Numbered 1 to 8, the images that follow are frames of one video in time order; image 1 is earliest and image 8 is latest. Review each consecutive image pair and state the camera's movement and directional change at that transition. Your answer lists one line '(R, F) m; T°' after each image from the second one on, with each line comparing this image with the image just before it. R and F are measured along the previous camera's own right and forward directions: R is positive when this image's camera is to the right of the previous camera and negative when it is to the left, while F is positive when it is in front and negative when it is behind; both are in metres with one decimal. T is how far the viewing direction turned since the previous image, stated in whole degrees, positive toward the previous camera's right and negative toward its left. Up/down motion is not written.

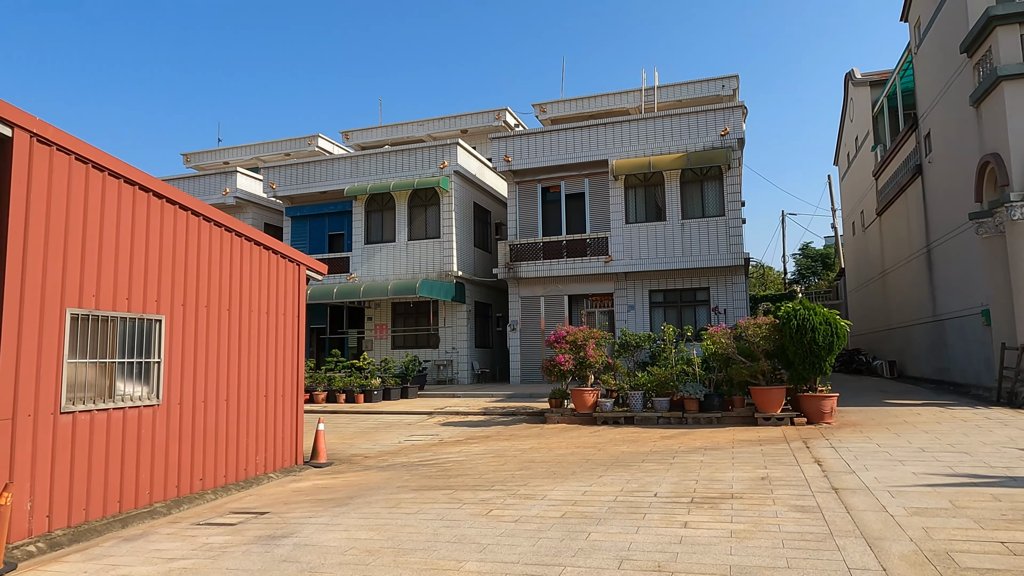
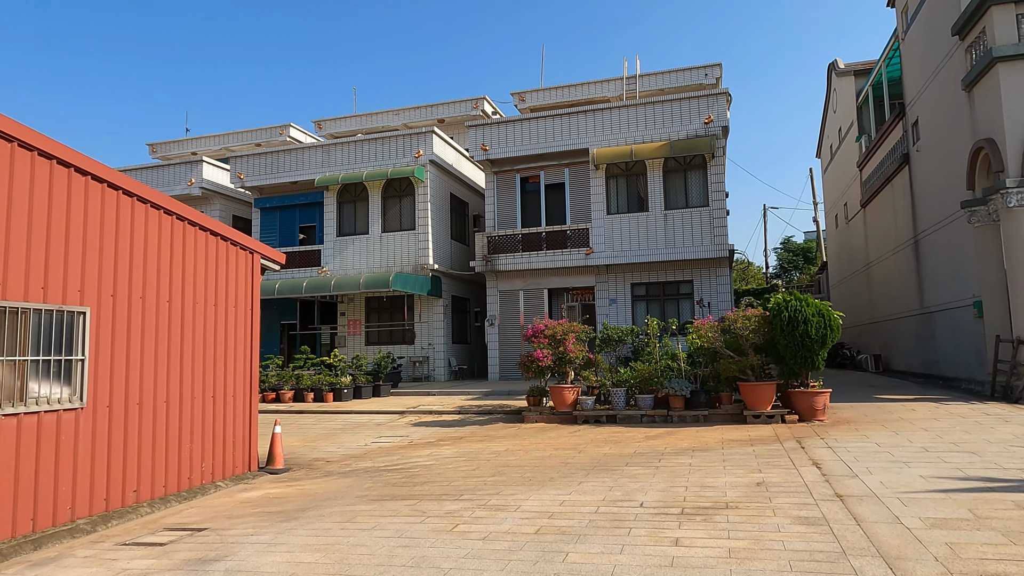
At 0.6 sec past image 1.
(+0.1, +0.7) m; +2°
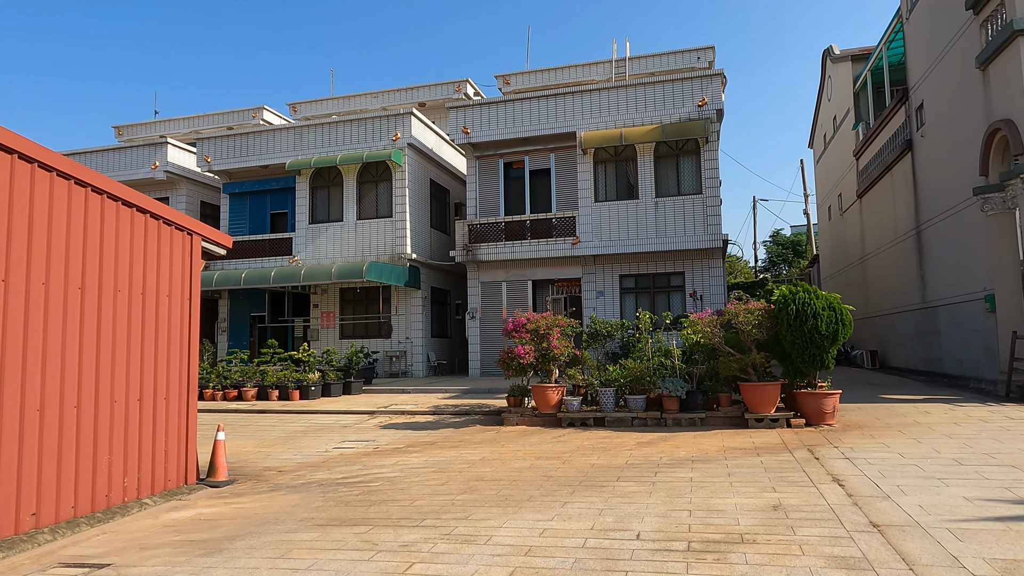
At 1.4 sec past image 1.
(+0.1, +1.0) m; +1°
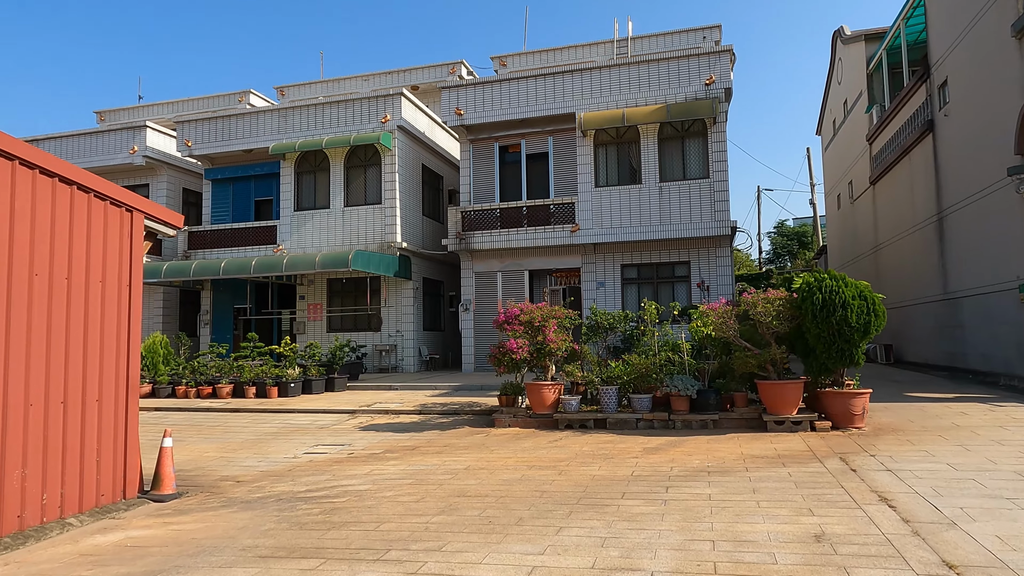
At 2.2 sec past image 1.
(+0.1, +1.0) m; 0°
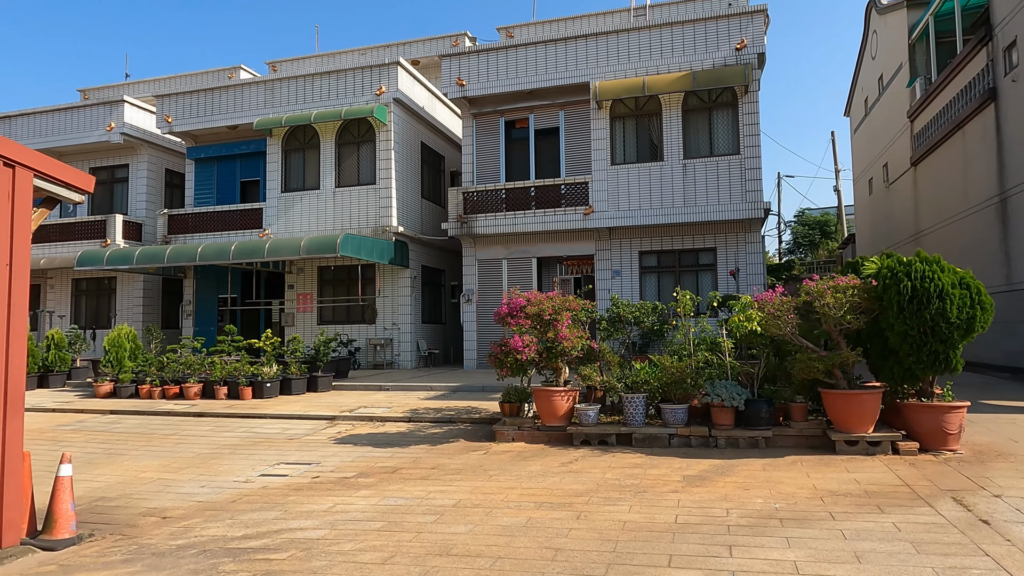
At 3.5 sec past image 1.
(0.0, +1.6) m; -1°
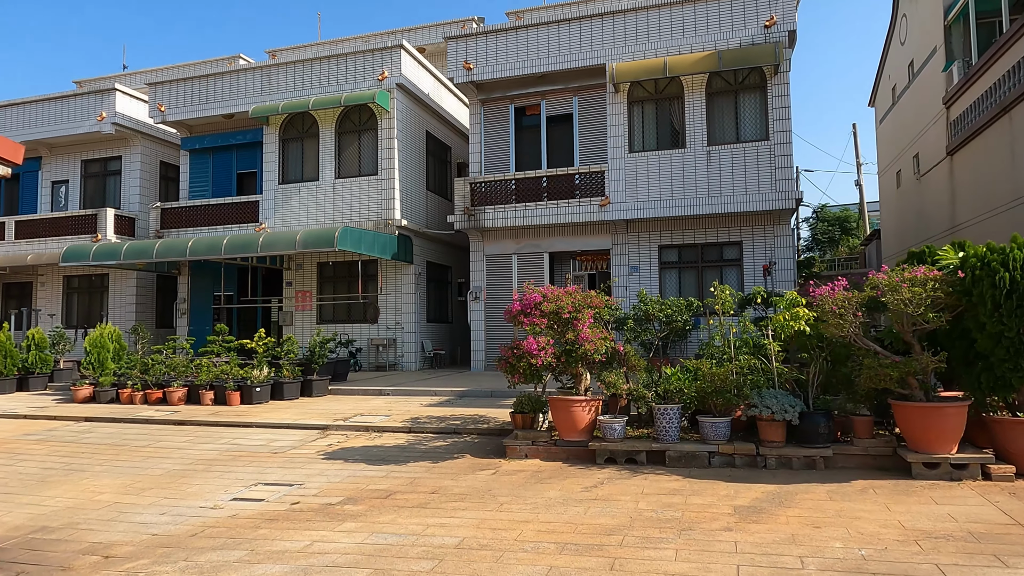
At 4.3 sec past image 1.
(0.0, +1.0) m; -1°
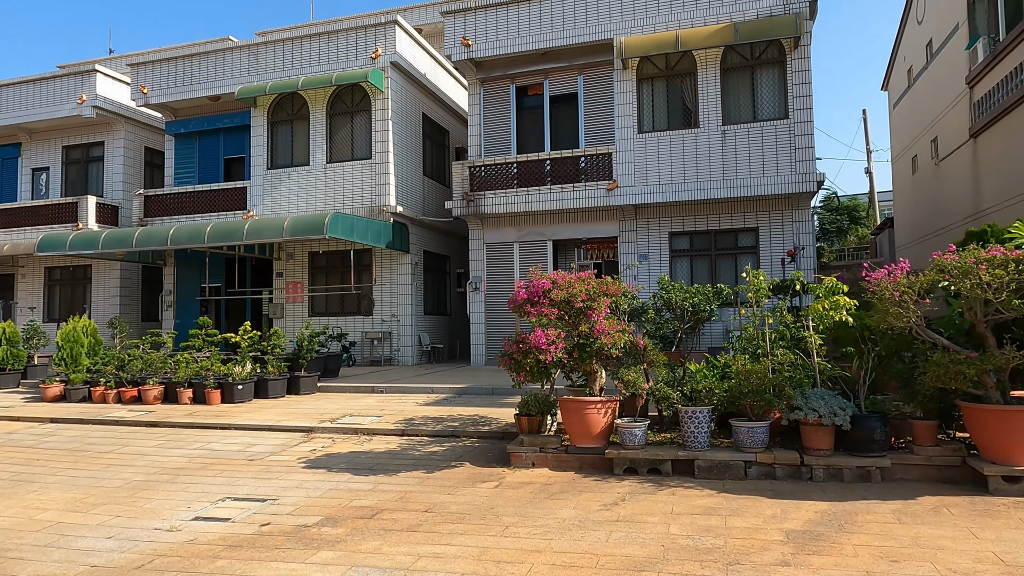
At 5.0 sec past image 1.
(0.0, +0.8) m; 0°
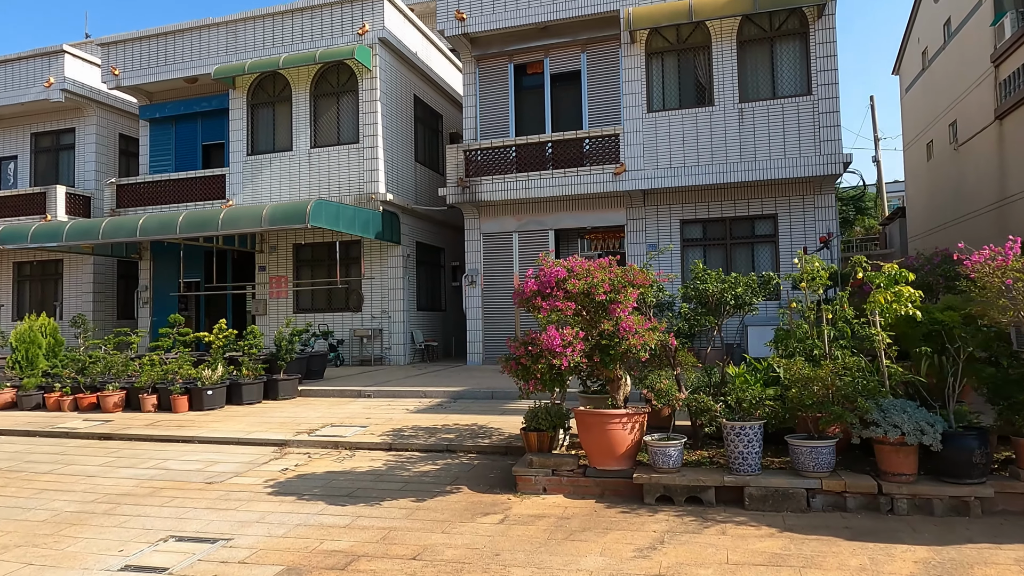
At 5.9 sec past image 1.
(-0.1, +1.0) m; 0°
